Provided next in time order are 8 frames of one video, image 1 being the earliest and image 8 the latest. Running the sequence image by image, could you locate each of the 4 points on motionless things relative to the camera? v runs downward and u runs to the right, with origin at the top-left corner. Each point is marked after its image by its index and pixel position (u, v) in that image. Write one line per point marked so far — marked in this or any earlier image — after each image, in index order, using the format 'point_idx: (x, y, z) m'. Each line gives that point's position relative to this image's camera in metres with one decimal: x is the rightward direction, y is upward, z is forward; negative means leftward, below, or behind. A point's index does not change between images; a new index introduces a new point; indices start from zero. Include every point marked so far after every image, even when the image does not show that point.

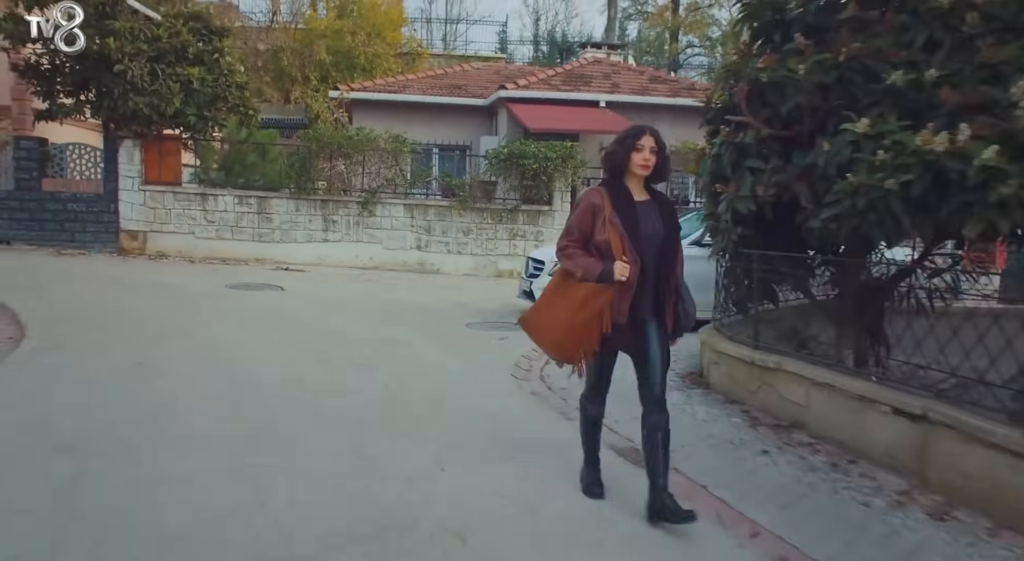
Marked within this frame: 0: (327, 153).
0: (-3.5, +2.4, +14.2) m
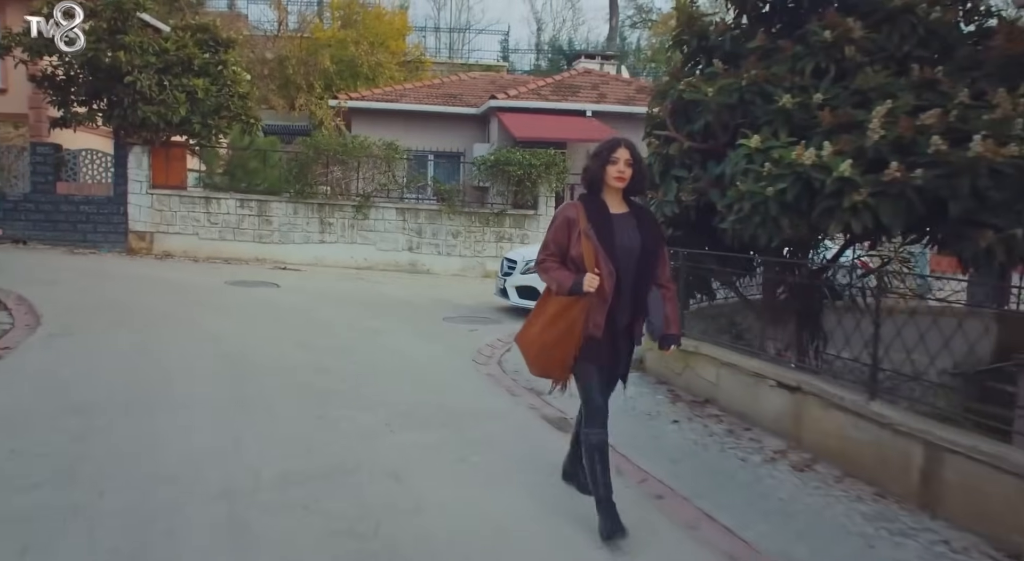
0: (-3.8, +2.4, +15.0) m
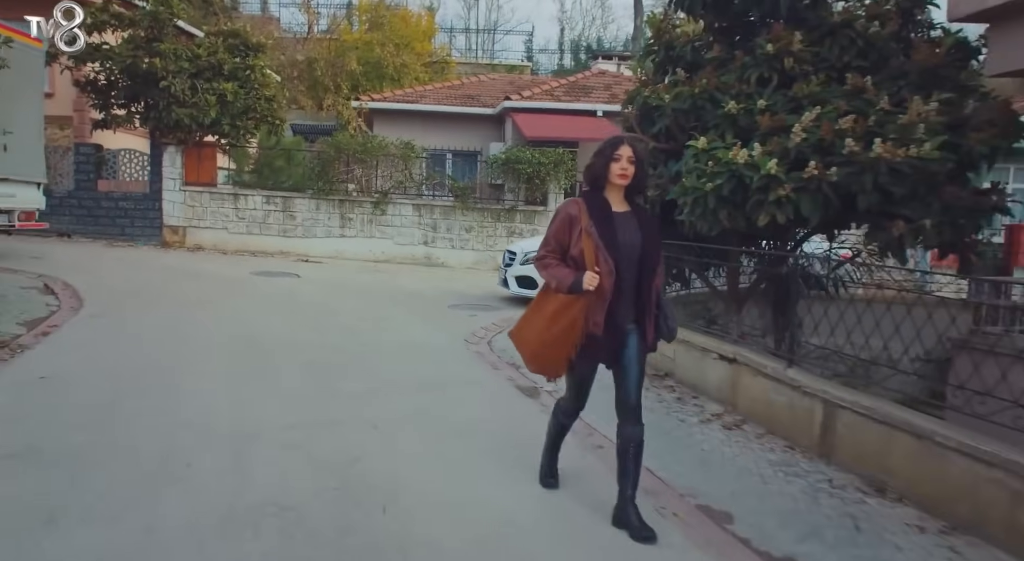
0: (-3.6, +2.6, +15.9) m
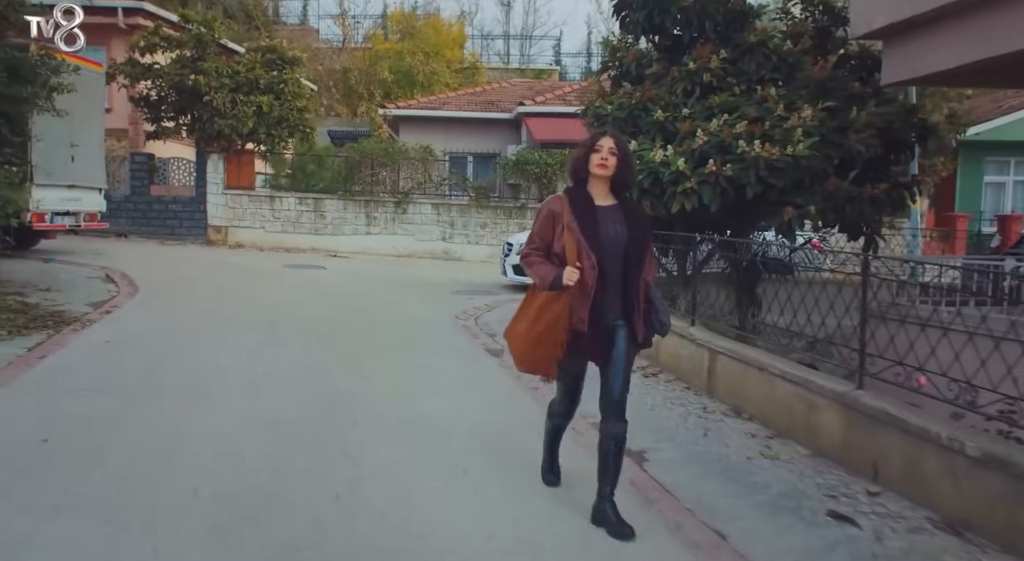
0: (-3.3, +2.7, +17.4) m
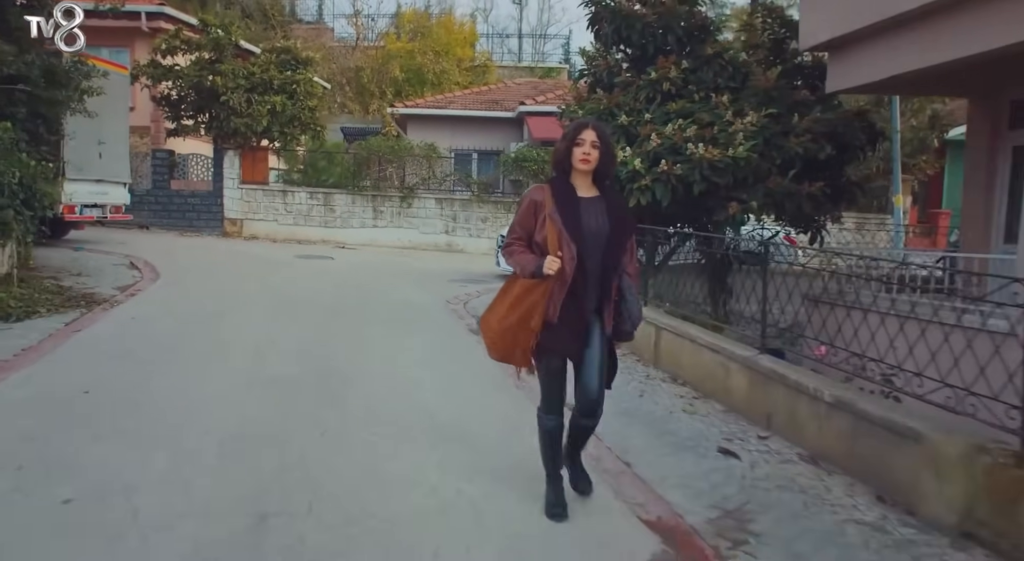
0: (-3.3, +2.9, +18.3) m
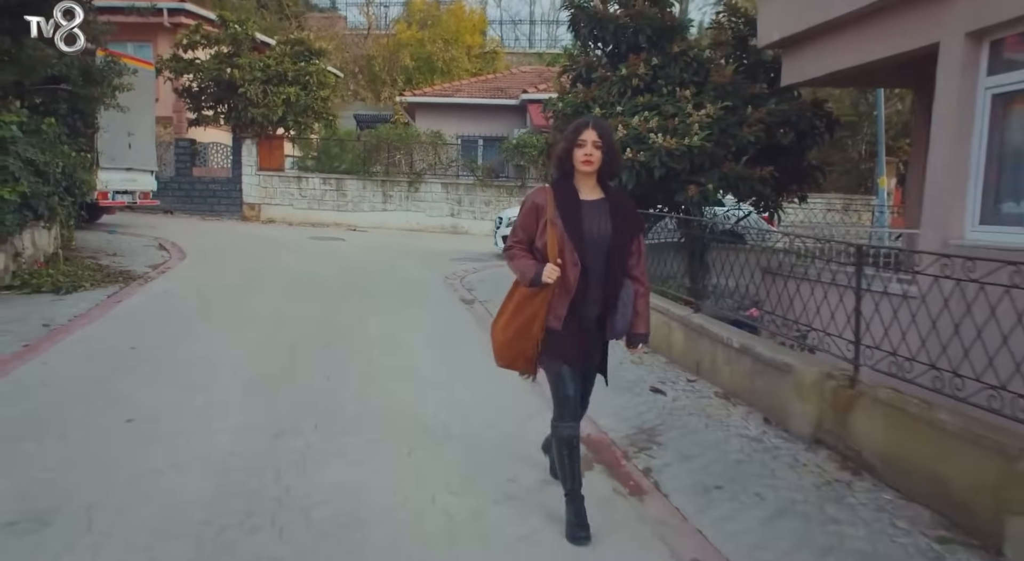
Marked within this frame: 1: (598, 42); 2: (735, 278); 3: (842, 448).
0: (-3.3, +3.4, +19.3) m
1: (+1.1, +3.0, +9.5) m
2: (+1.8, 0.0, +6.2) m
3: (+1.8, -0.9, +4.1) m
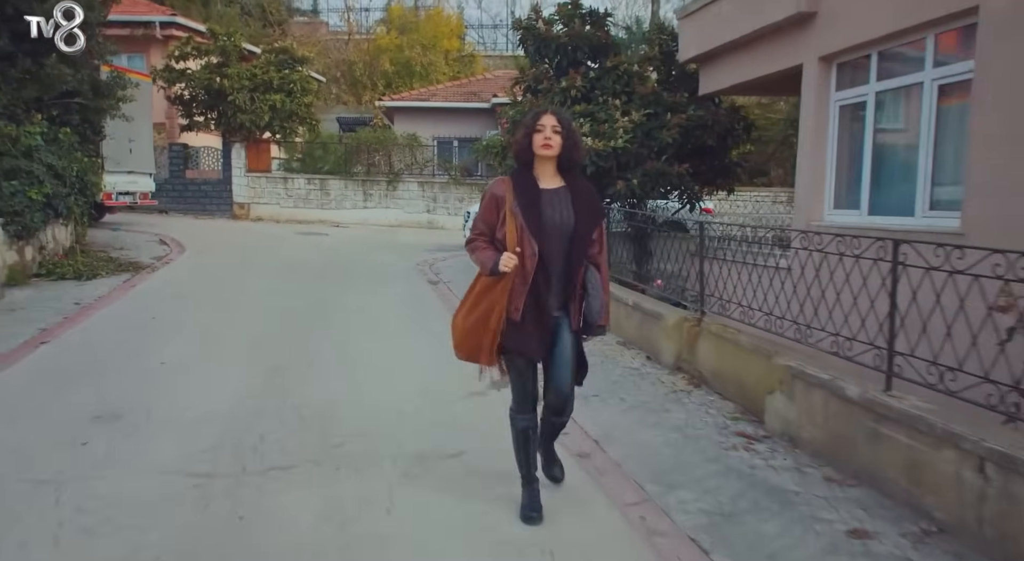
0: (-4.0, +3.6, +20.8) m
1: (+0.5, +3.2, +11.0) m
2: (+1.3, +0.3, +7.7) m
3: (+1.3, -0.7, +5.6) m
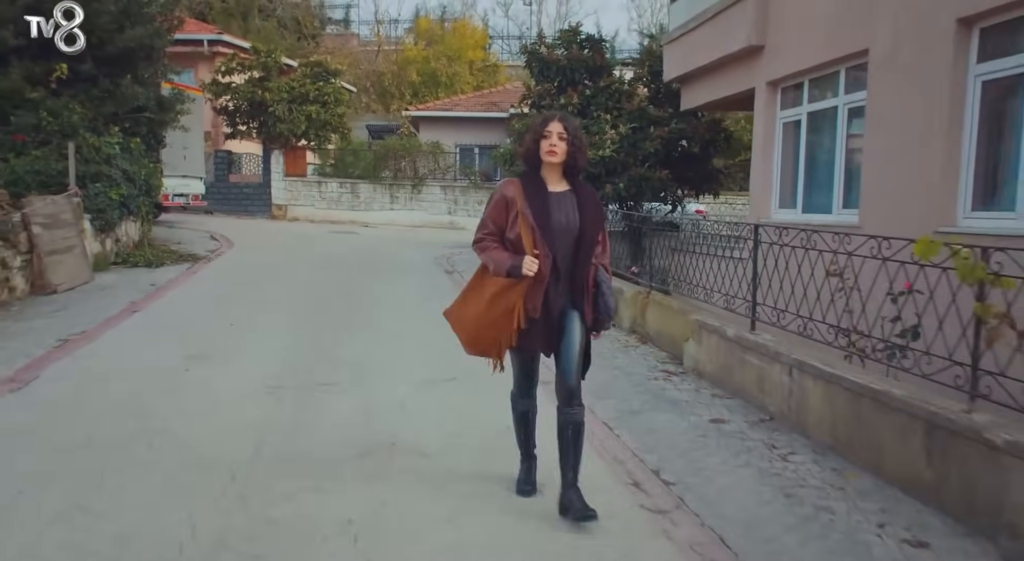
0: (-3.6, +3.7, +22.5) m
1: (+0.6, +3.4, +12.6) m
2: (+1.3, +0.4, +9.3) m
3: (+1.2, -0.5, +7.2) m
